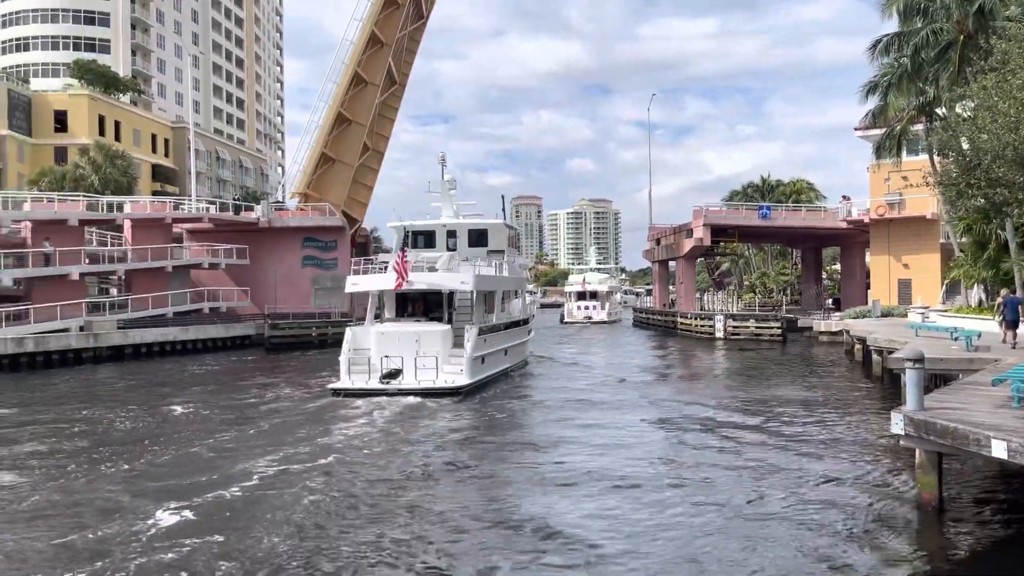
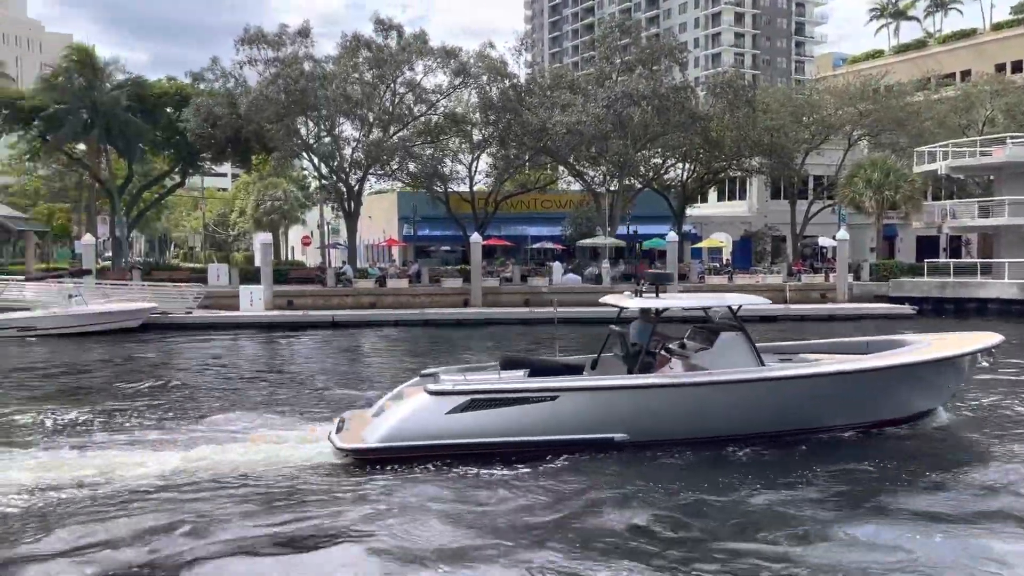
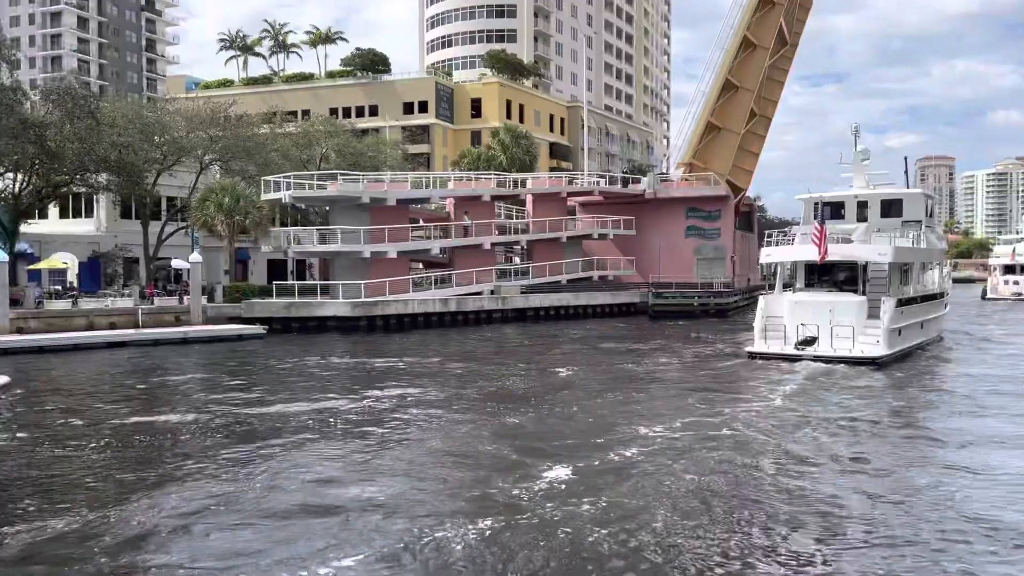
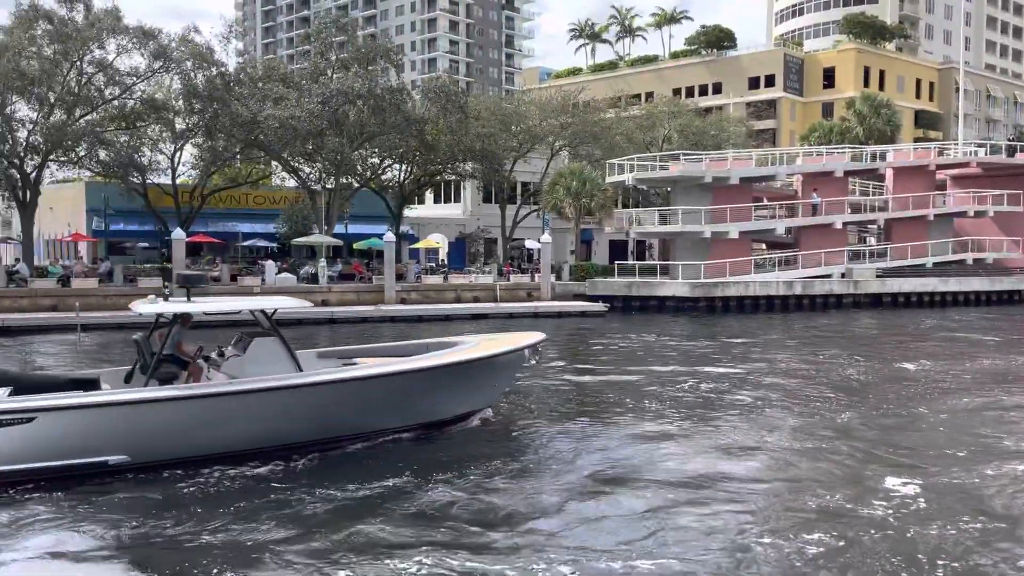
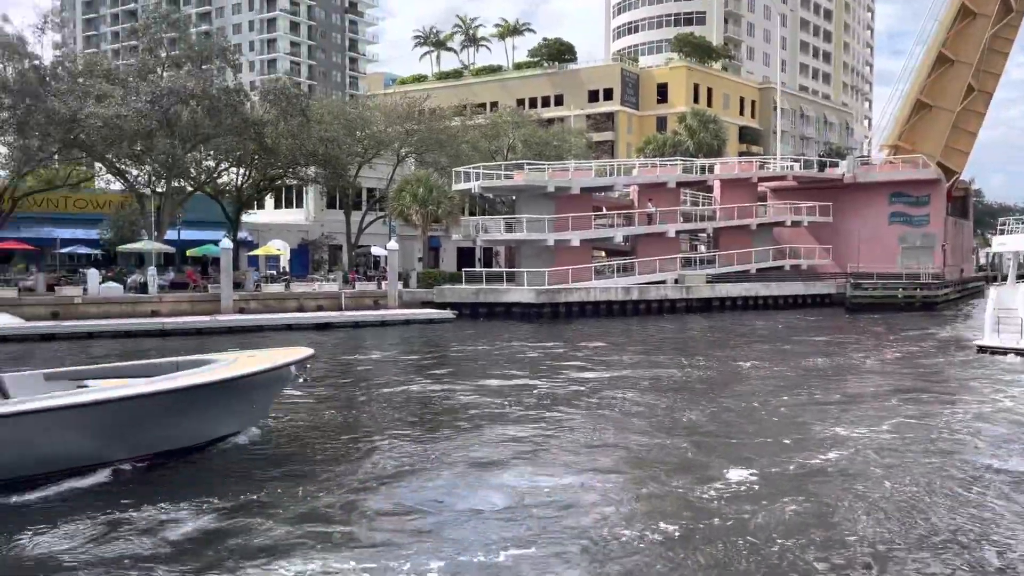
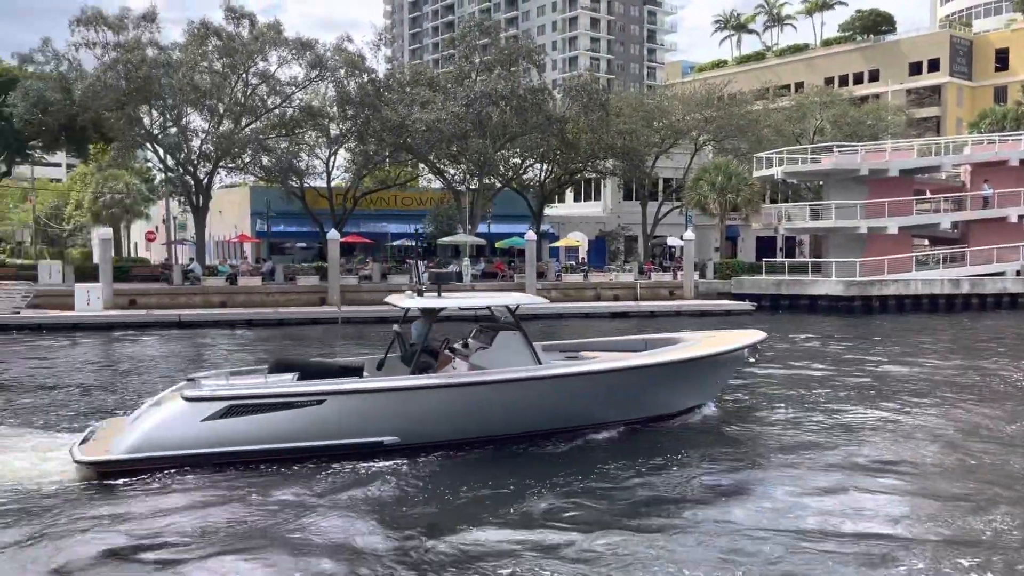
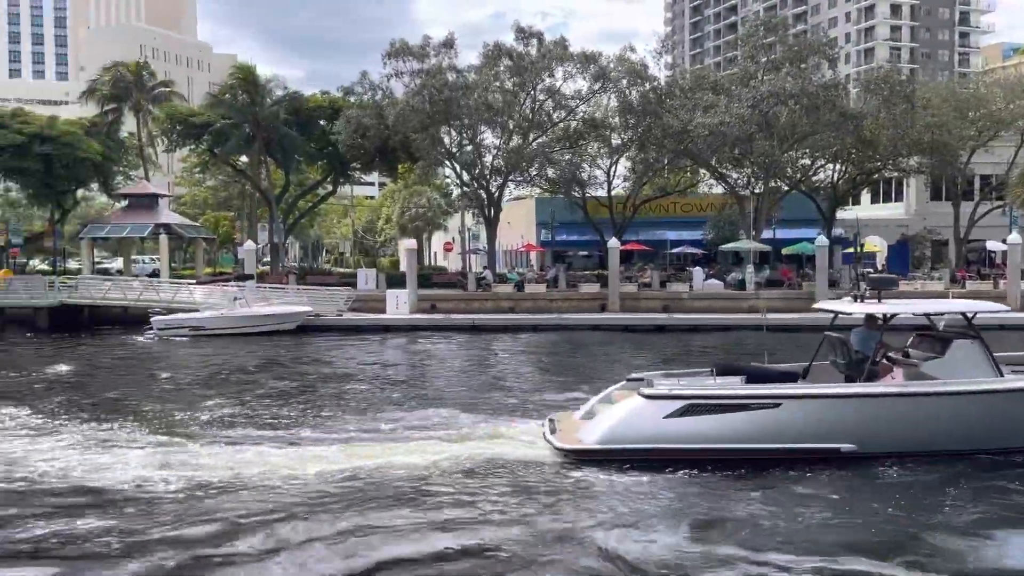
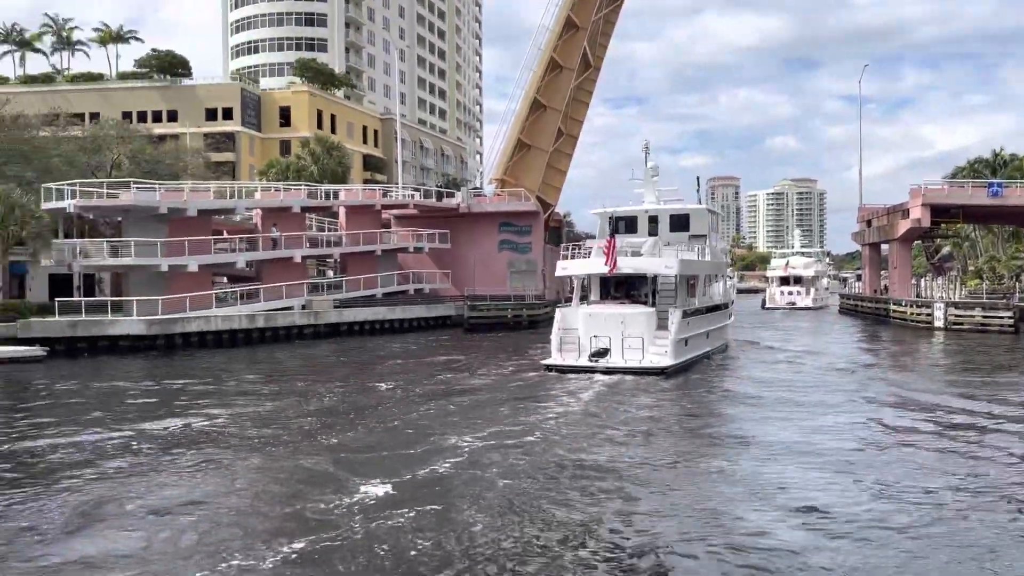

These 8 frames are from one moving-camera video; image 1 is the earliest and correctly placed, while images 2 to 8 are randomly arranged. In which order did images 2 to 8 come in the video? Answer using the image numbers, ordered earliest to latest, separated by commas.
8, 3, 5, 4, 6, 2, 7
